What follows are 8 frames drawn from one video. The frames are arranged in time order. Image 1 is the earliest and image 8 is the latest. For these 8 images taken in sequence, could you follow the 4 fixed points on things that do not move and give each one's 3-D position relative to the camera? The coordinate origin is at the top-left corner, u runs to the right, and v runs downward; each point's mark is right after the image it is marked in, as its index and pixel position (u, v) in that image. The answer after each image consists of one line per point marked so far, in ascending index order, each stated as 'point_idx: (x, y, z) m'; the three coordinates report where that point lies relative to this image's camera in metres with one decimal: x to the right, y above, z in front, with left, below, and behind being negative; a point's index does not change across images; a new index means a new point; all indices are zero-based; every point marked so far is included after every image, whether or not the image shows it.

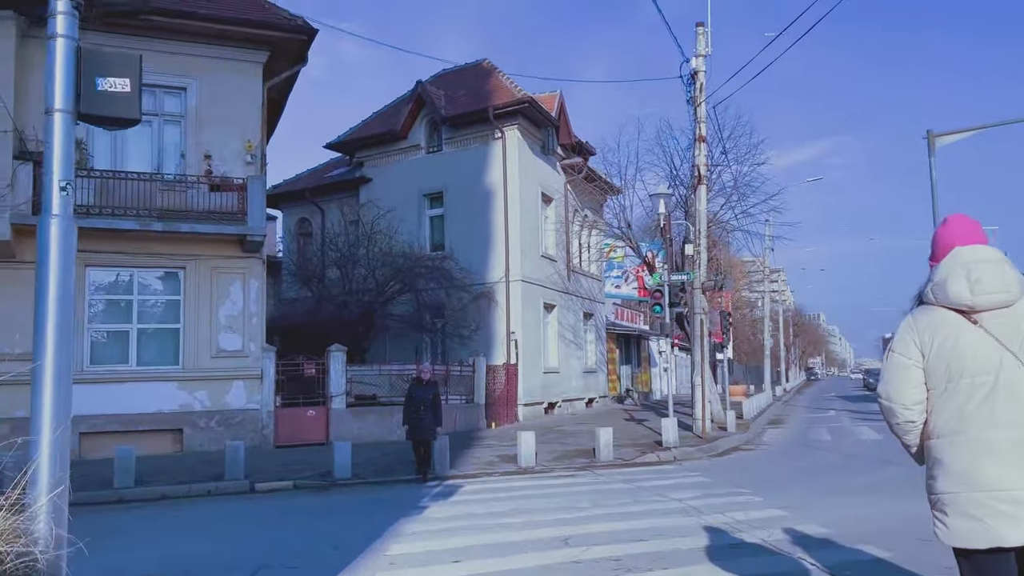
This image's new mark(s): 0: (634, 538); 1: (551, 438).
0: (+1.1, -2.3, +8.0) m
1: (+0.8, -3.2, +18.6) m
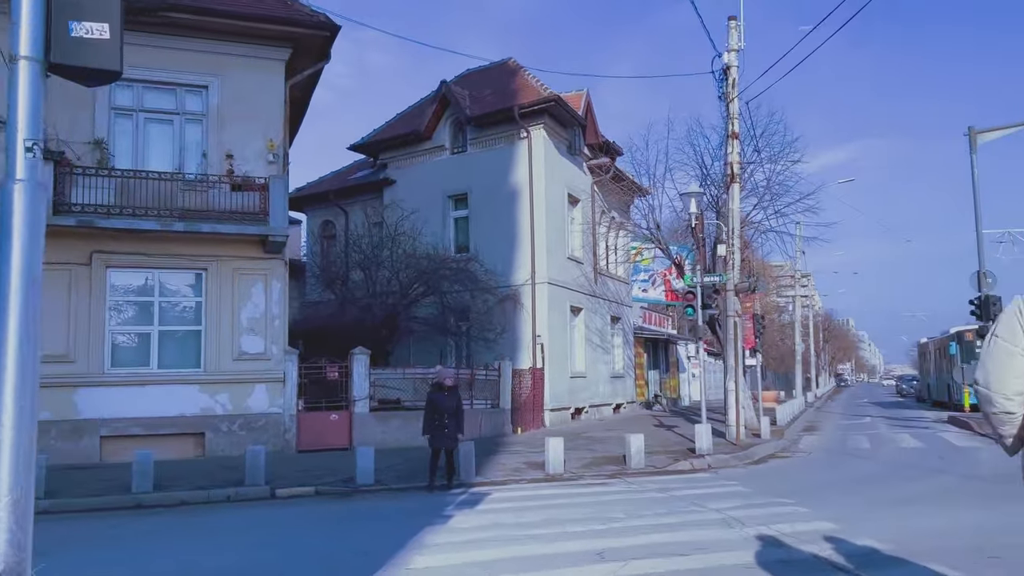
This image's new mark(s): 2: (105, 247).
0: (+1.4, -2.3, +7.5) m
1: (+1.4, -3.2, +18.1) m
2: (-7.6, +0.8, +16.4) m
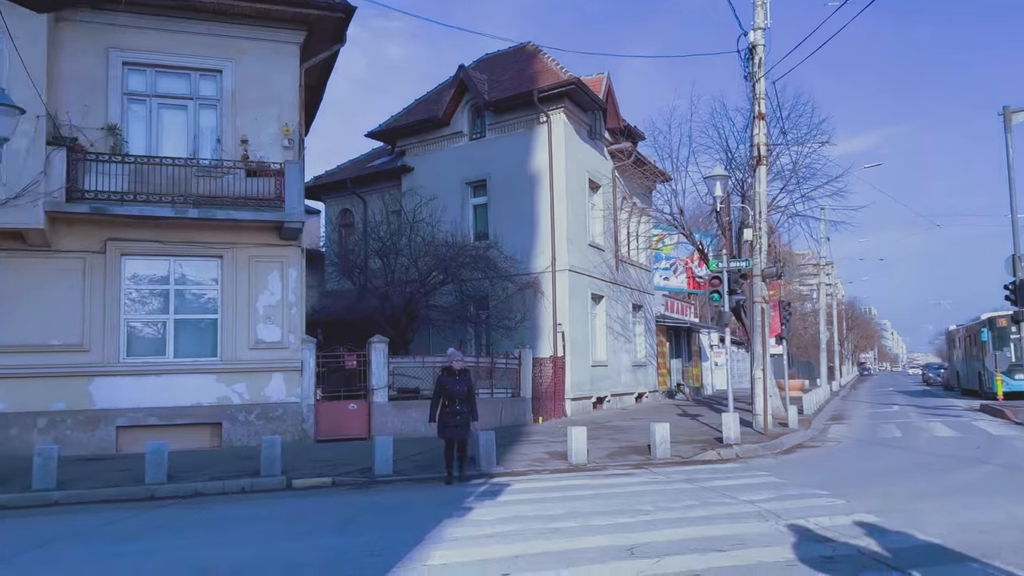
0: (+1.6, -2.1, +7.1) m
1: (+1.8, -2.9, +17.7) m
2: (-7.2, +1.0, +16.1) m
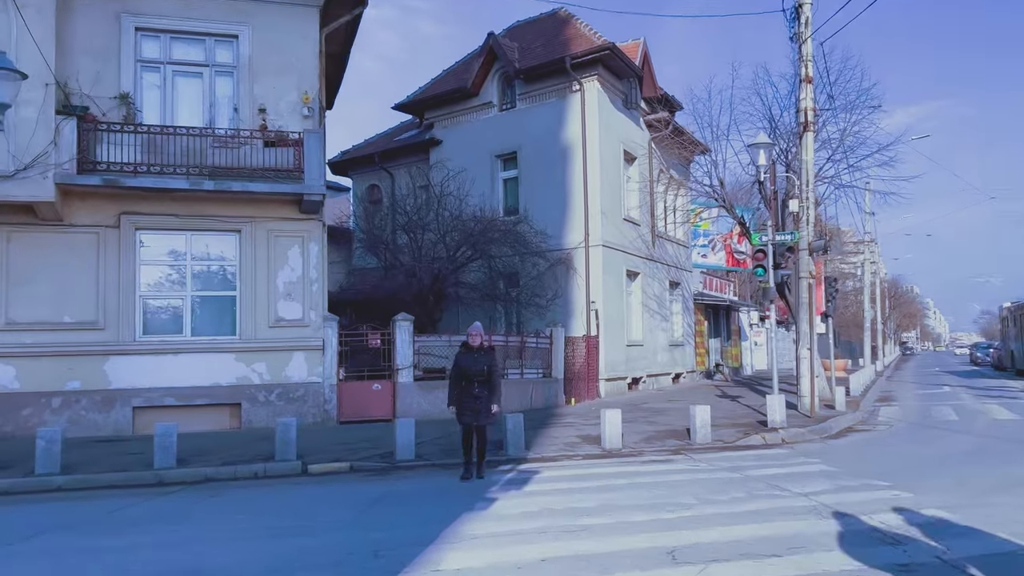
0: (+1.8, -1.8, +6.2) m
1: (+2.4, -2.5, +16.8) m
2: (-6.7, +1.4, +15.5) m
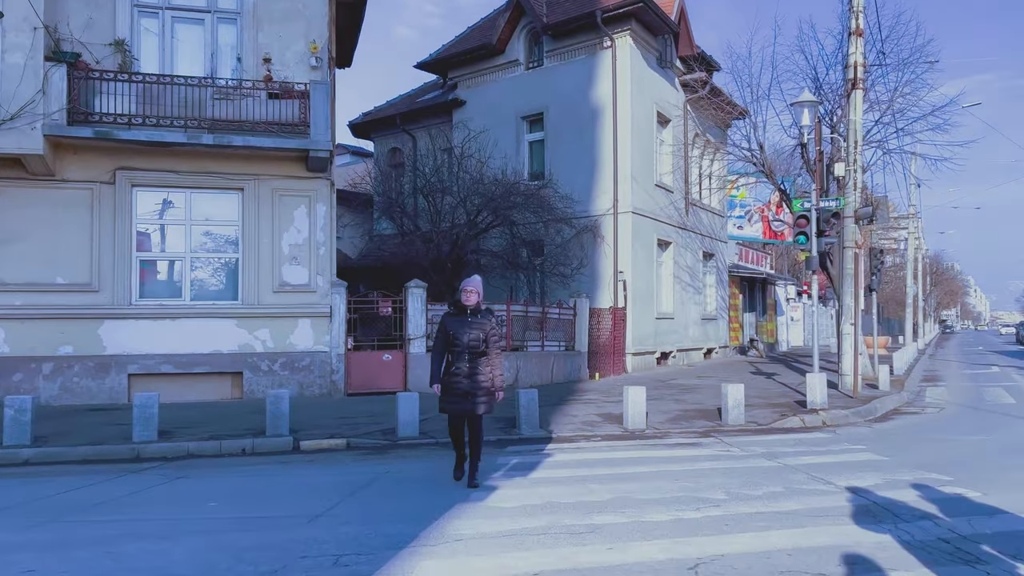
0: (+1.7, -1.6, +5.1) m
1: (+2.7, -1.9, +15.6) m
2: (-6.3, +2.1, +14.6) m
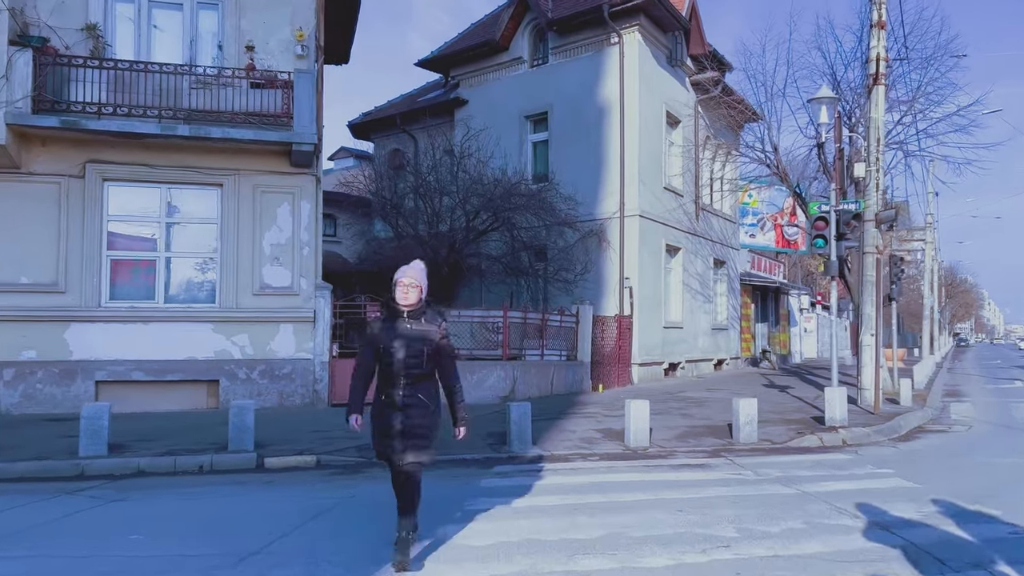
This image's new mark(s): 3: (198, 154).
0: (+1.5, -1.6, +4.1) m
1: (+2.7, -2.0, +14.6) m
2: (-6.4, +2.1, +13.7) m
3: (-5.0, +2.1, +14.0) m
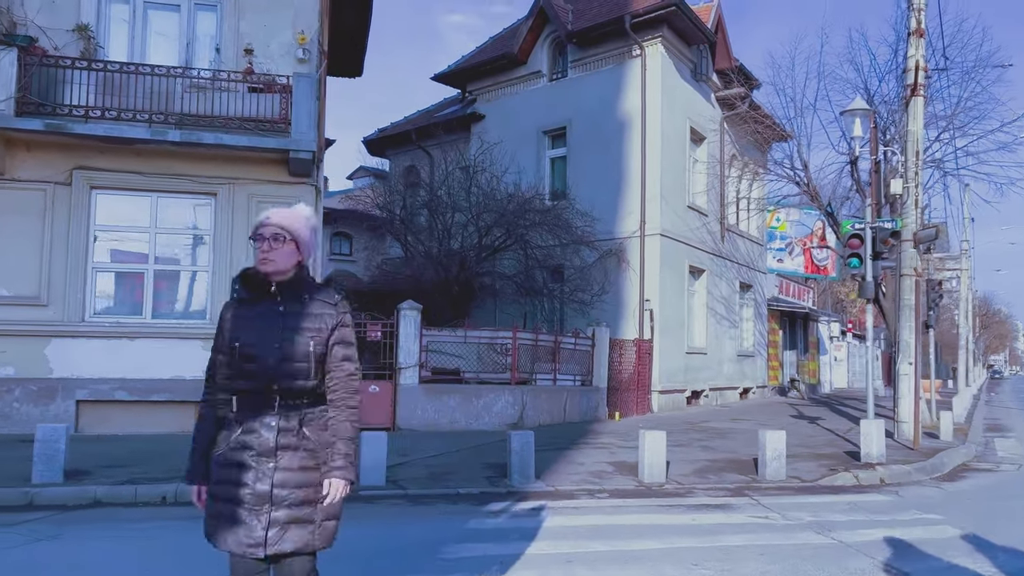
0: (+1.3, -1.6, +3.1) m
1: (+2.8, -2.3, +13.5) m
2: (-6.2, +1.9, +13.0) m
3: (-4.9, +1.9, +13.3) m
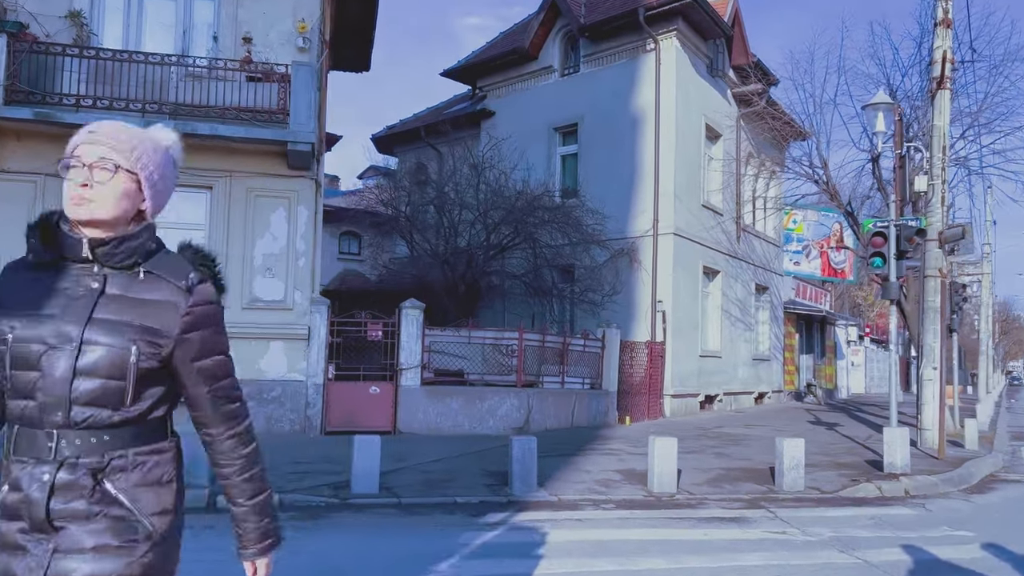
0: (+1.2, -1.6, +2.5) m
1: (+2.9, -2.3, +12.9) m
2: (-6.1, +1.9, +12.6) m
3: (-4.8, +2.0, +12.9) m
